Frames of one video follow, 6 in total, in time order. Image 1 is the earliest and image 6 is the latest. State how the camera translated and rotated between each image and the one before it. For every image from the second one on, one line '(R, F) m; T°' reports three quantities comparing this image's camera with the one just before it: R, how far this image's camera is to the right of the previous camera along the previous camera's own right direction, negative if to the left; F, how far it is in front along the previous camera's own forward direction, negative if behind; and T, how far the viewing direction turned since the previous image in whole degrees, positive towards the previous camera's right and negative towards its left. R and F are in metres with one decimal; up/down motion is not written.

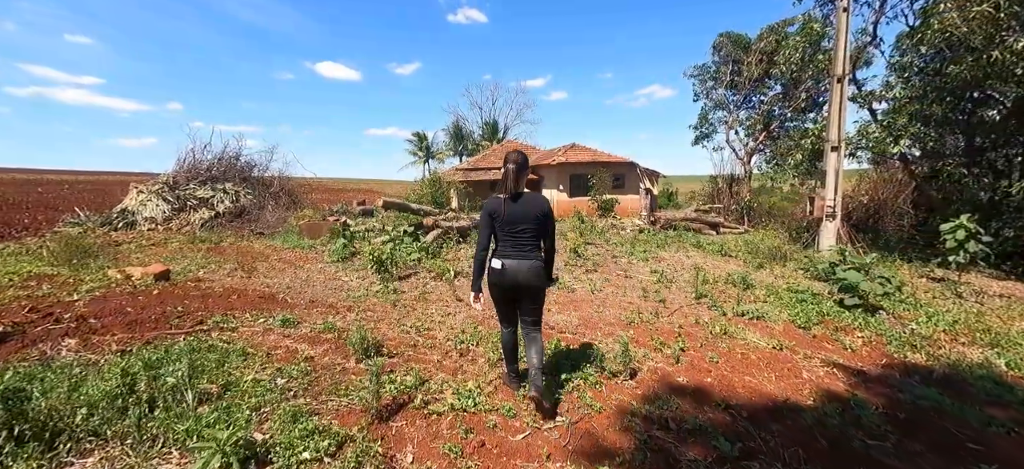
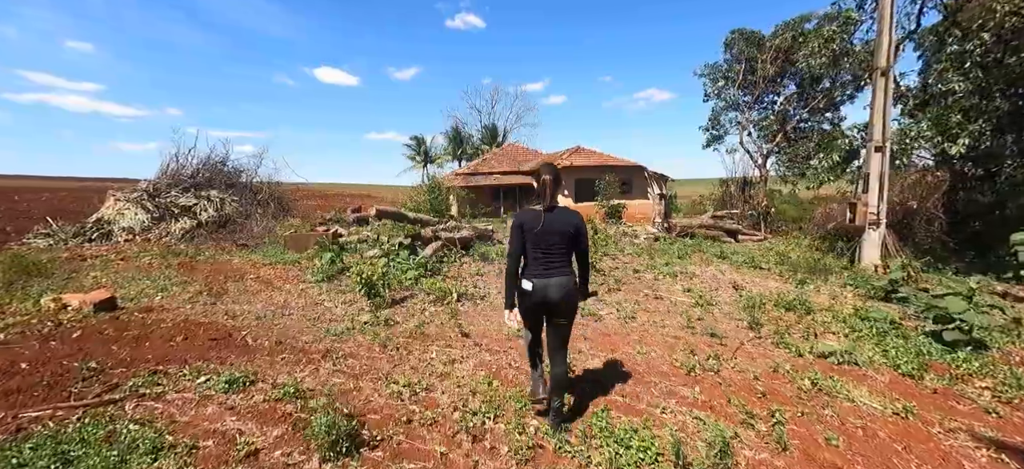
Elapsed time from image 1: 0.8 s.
(-0.2, +1.2) m; 0°
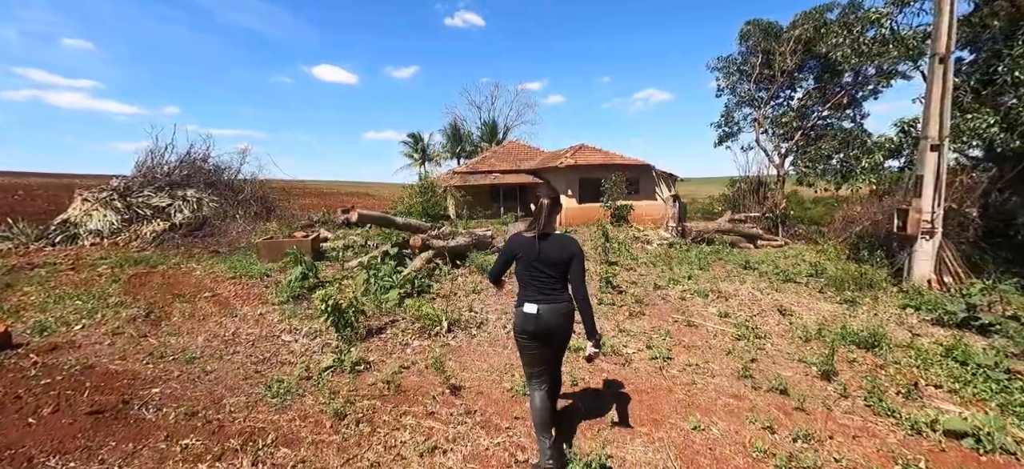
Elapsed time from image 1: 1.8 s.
(0.0, +1.3) m; 0°
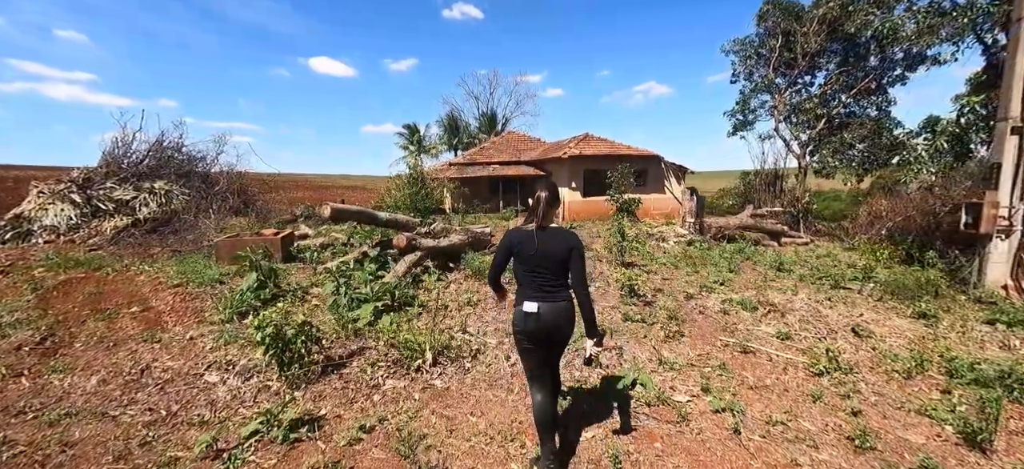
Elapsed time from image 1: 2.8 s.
(-0.1, +1.4) m; 0°
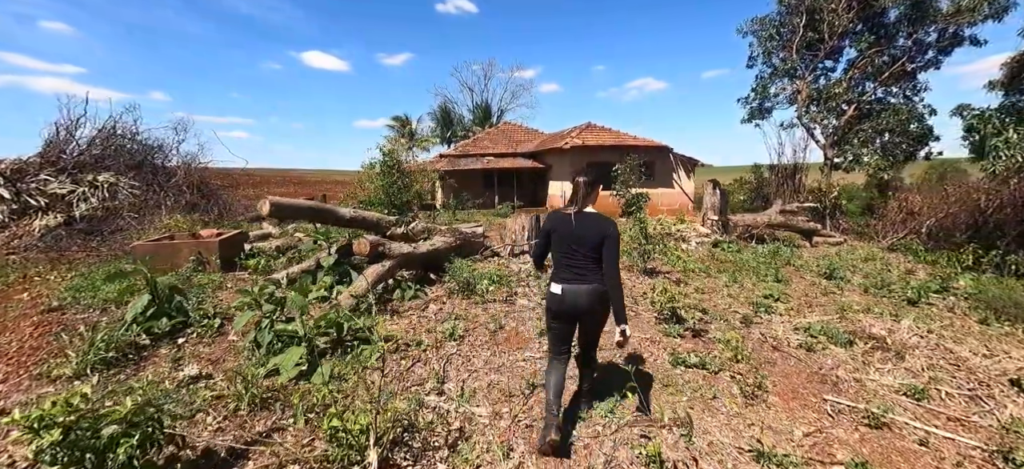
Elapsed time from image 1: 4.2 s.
(0.0, +1.7) m; +1°
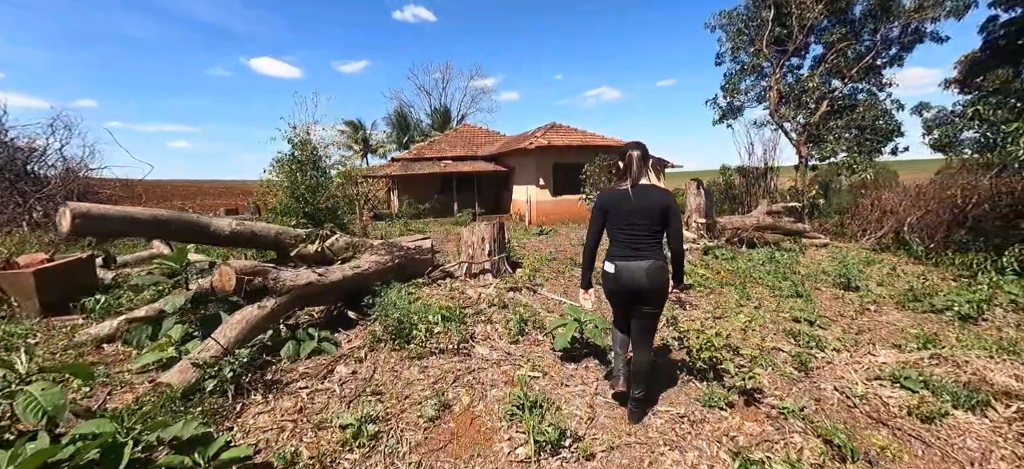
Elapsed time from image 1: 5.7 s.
(+0.1, +1.7) m; +5°
